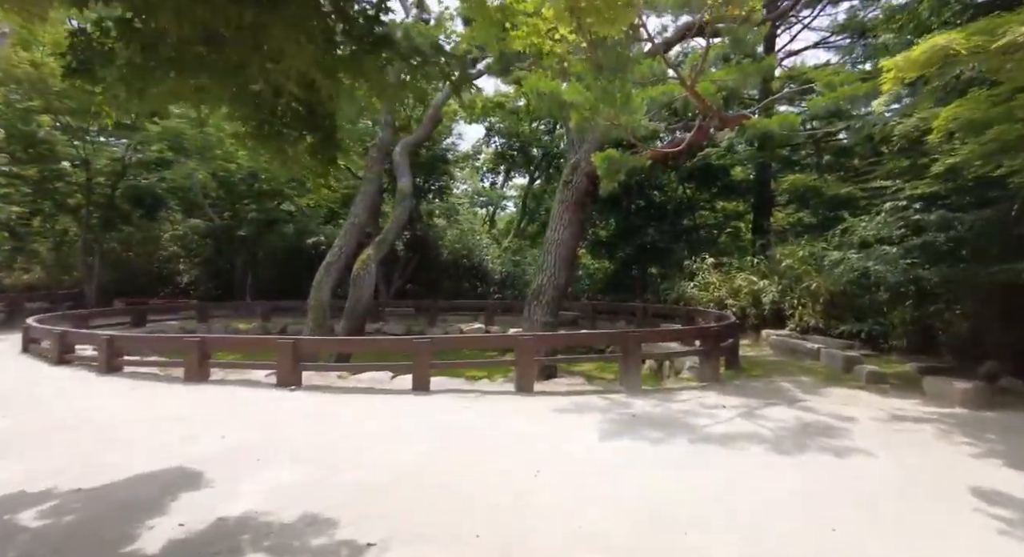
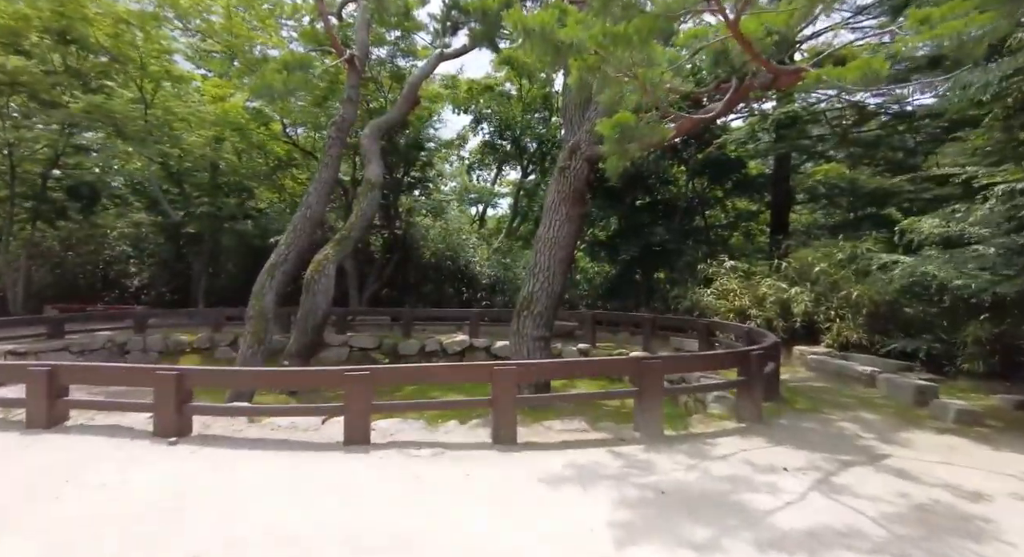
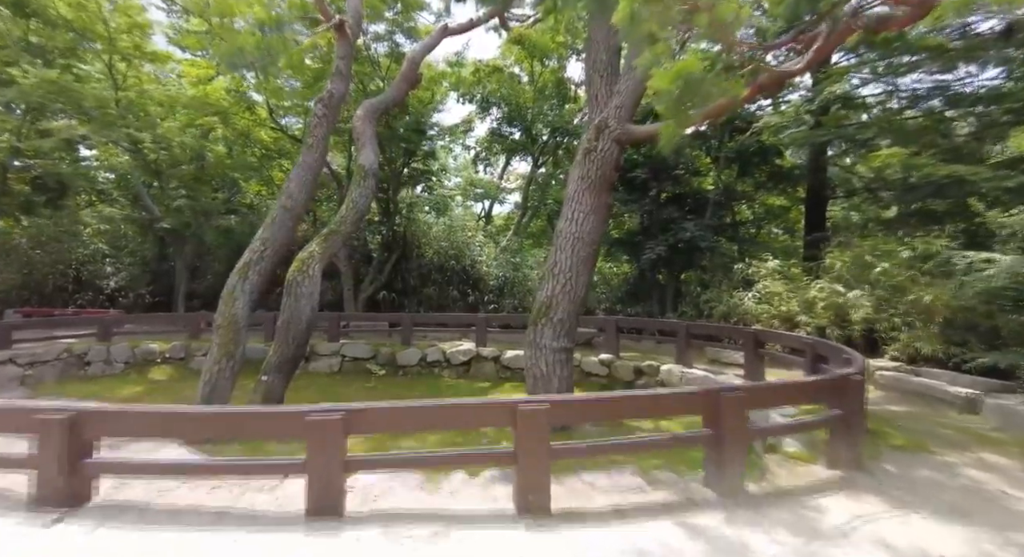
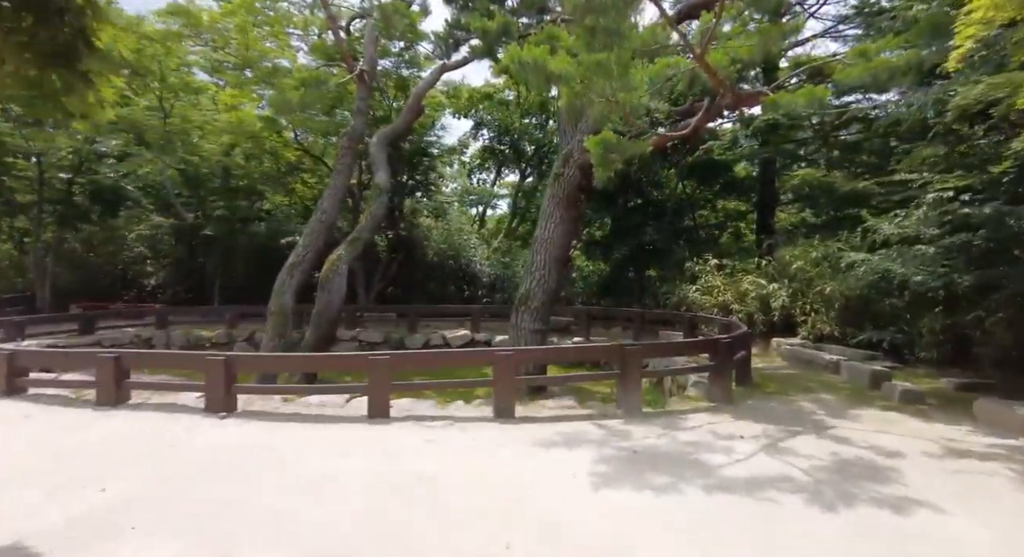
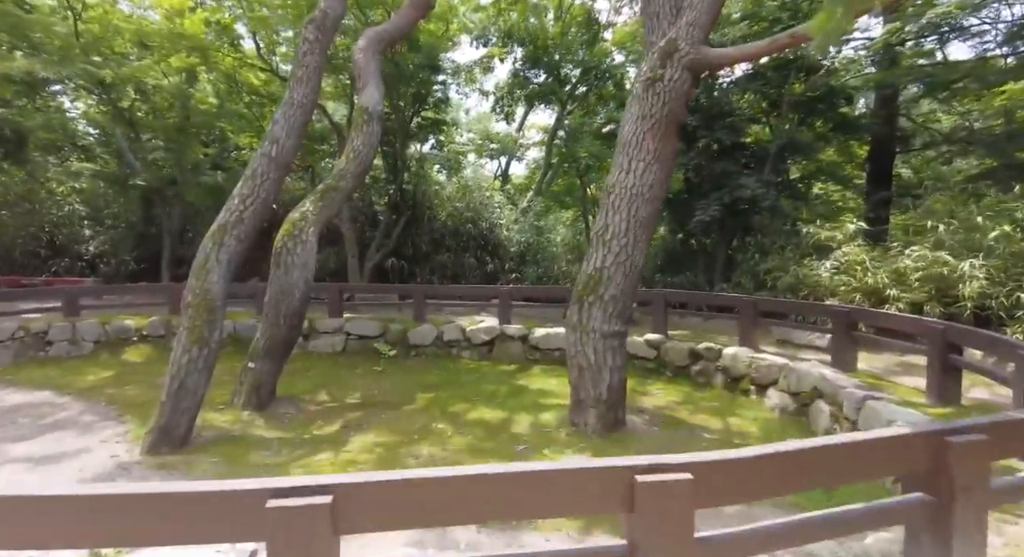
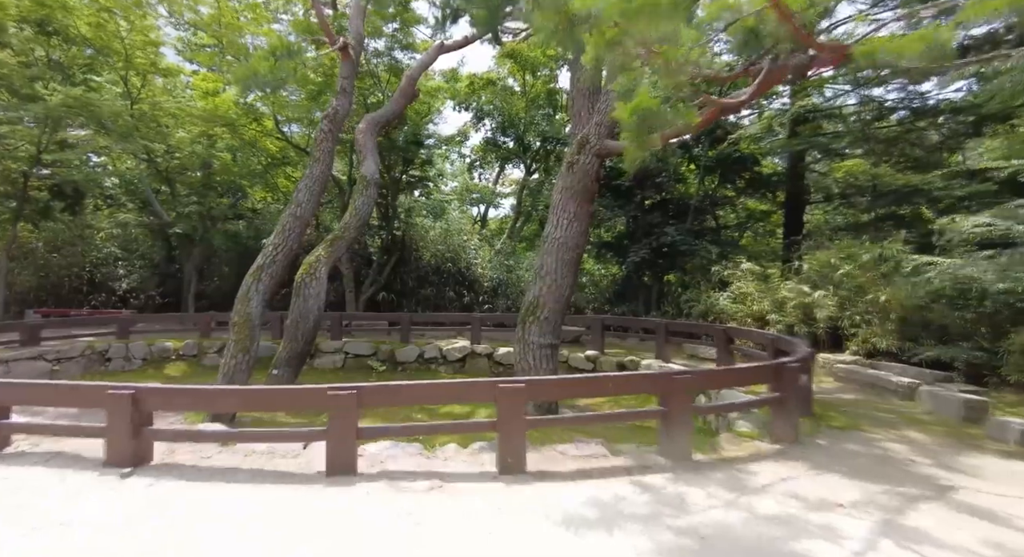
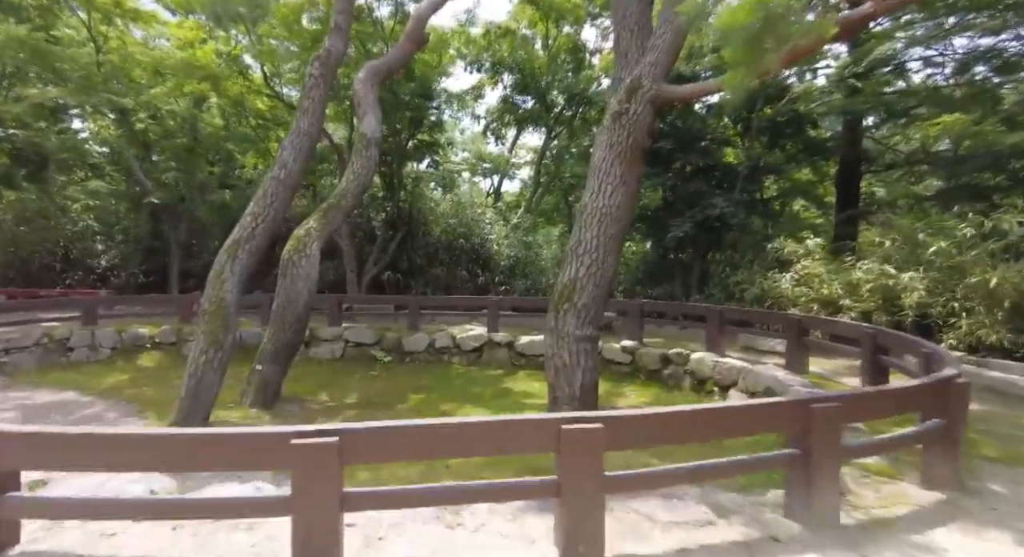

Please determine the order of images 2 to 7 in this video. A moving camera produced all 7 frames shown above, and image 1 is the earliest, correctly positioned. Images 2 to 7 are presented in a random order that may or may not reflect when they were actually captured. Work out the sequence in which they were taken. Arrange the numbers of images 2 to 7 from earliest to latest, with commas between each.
4, 2, 6, 3, 7, 5
